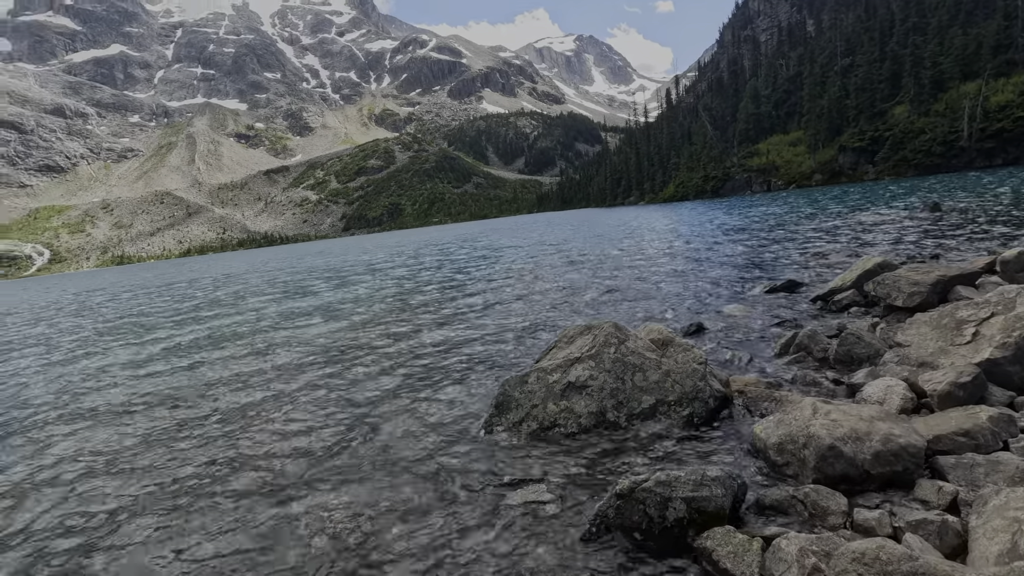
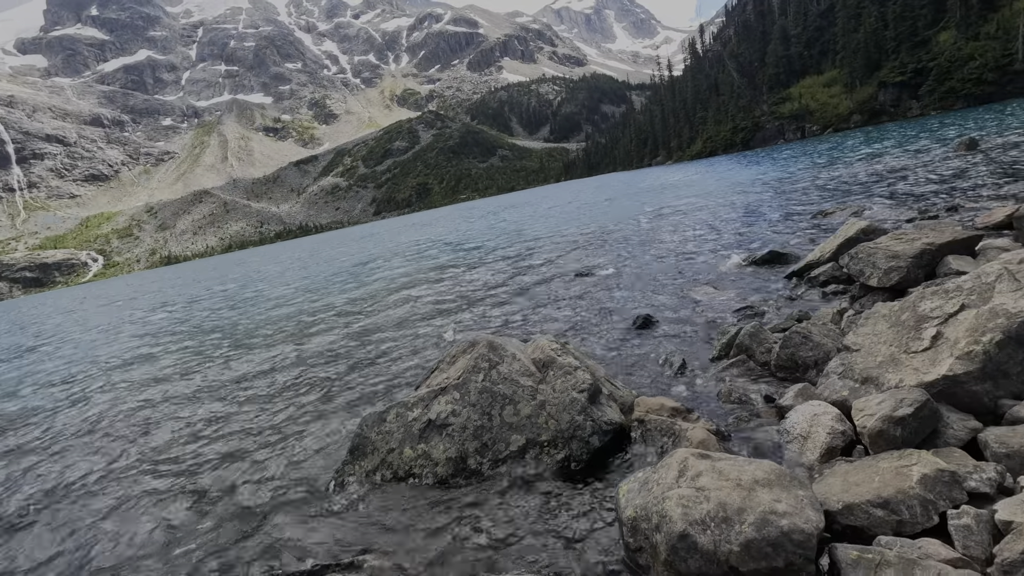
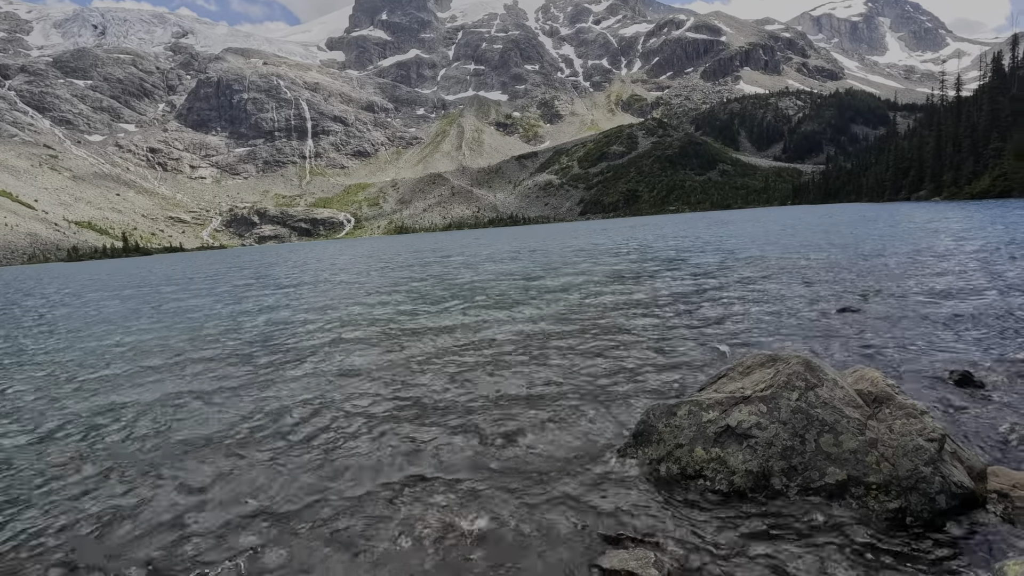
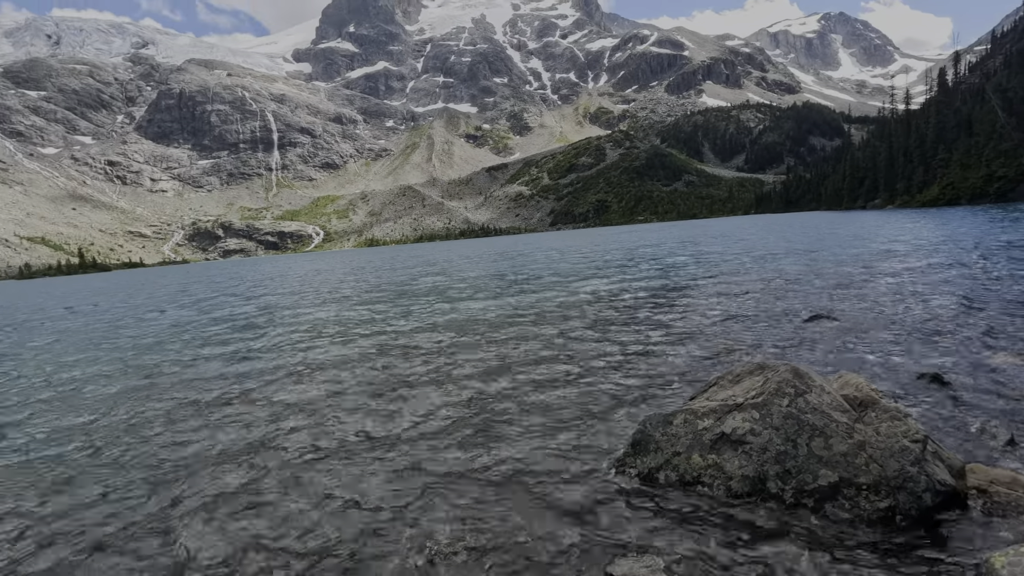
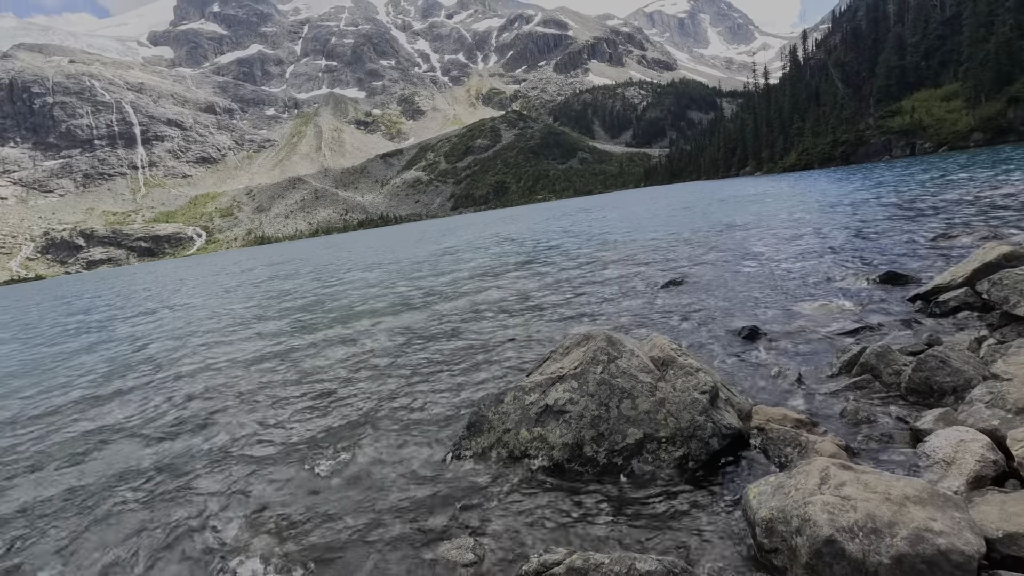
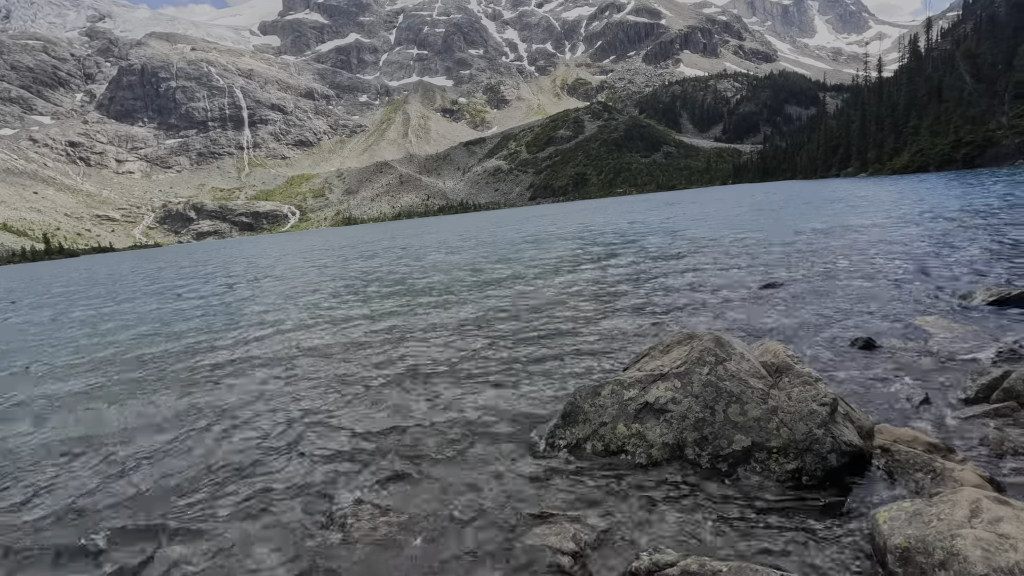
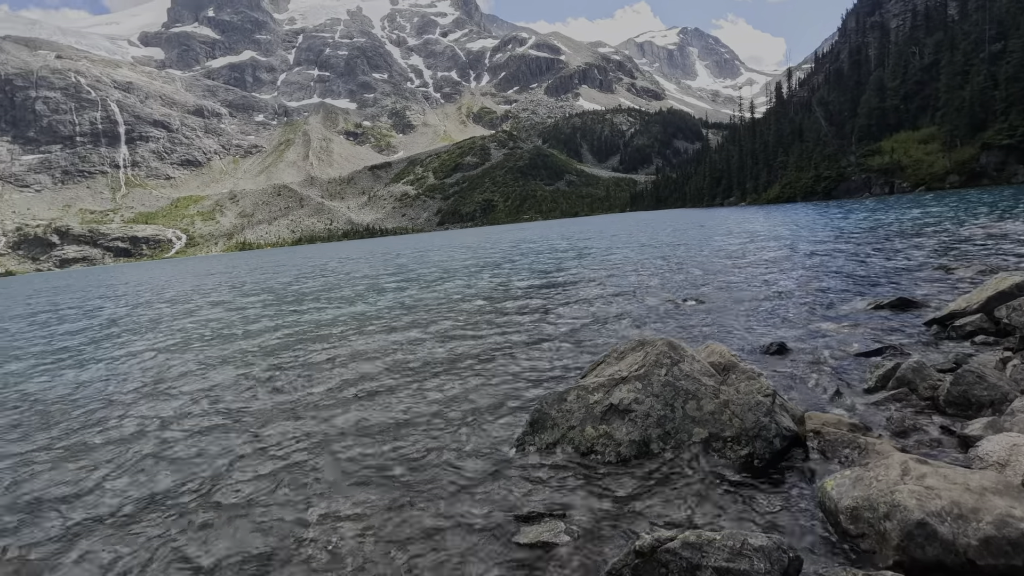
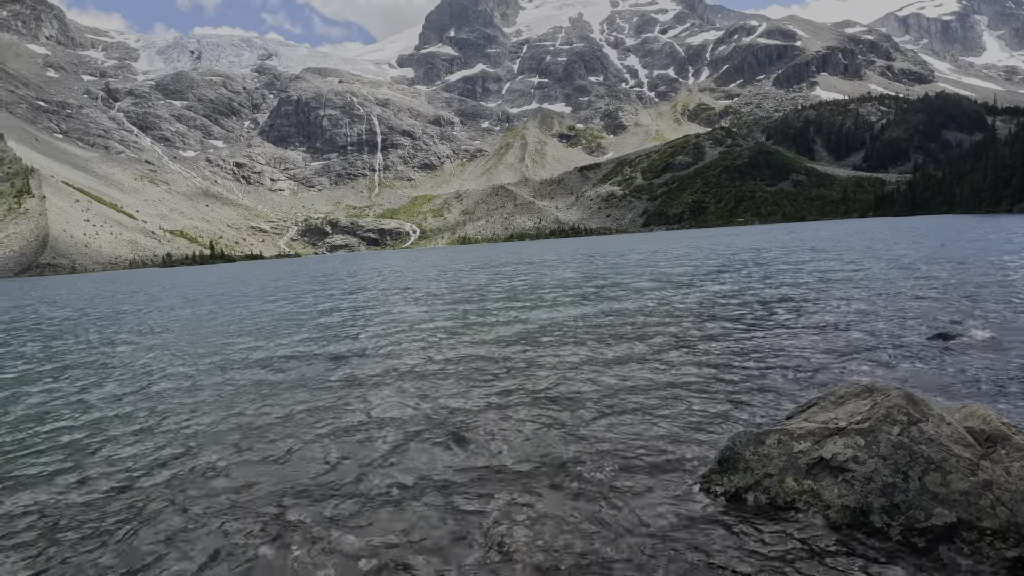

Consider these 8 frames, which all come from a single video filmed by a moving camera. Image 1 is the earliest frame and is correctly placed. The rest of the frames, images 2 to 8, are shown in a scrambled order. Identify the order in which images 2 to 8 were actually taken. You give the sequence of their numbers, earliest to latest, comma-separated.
7, 4, 8, 3, 6, 5, 2
